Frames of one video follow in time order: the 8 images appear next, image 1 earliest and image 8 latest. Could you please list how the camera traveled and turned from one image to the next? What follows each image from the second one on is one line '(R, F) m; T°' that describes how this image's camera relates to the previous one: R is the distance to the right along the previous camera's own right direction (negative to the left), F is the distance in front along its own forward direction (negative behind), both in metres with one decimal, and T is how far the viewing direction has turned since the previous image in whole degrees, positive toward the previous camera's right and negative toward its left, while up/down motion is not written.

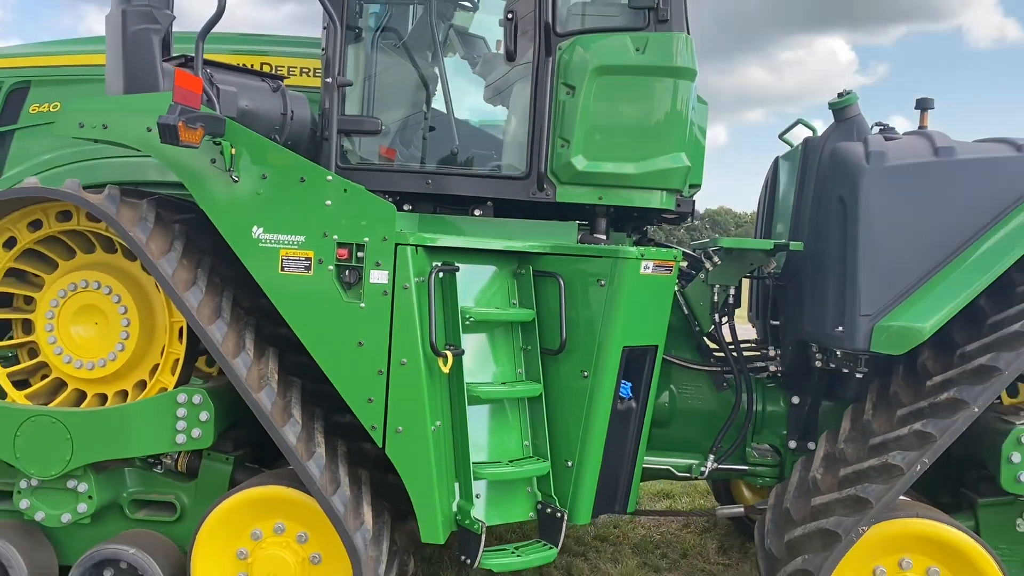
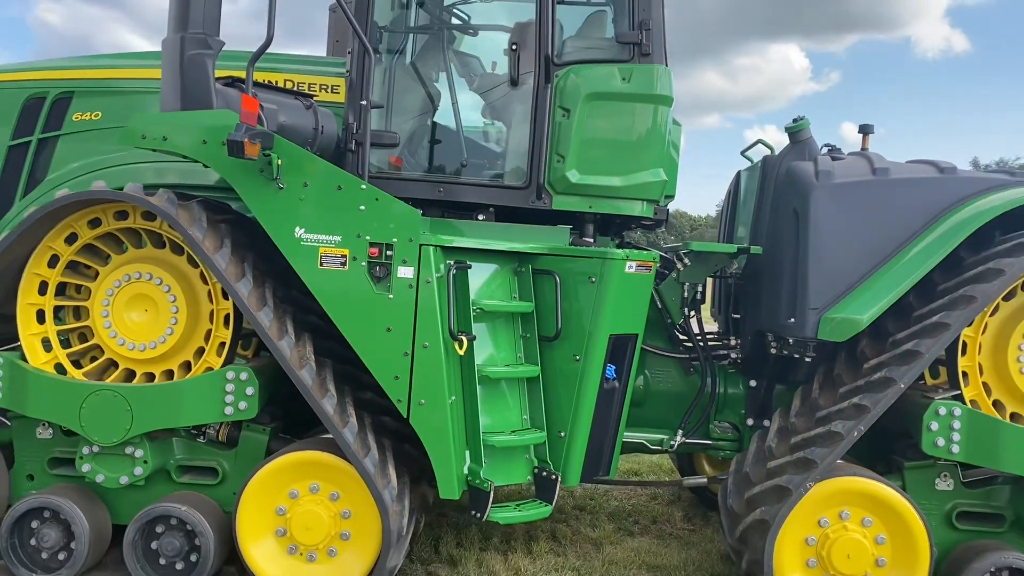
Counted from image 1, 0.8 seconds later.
(-0.1, -0.4) m; +3°
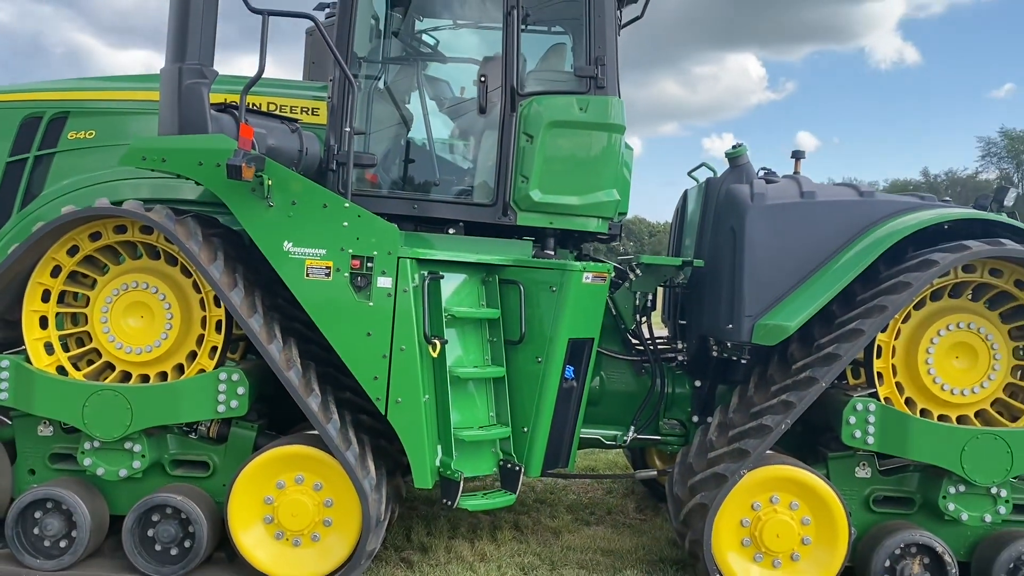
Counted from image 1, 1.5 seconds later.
(0.0, -0.3) m; +2°
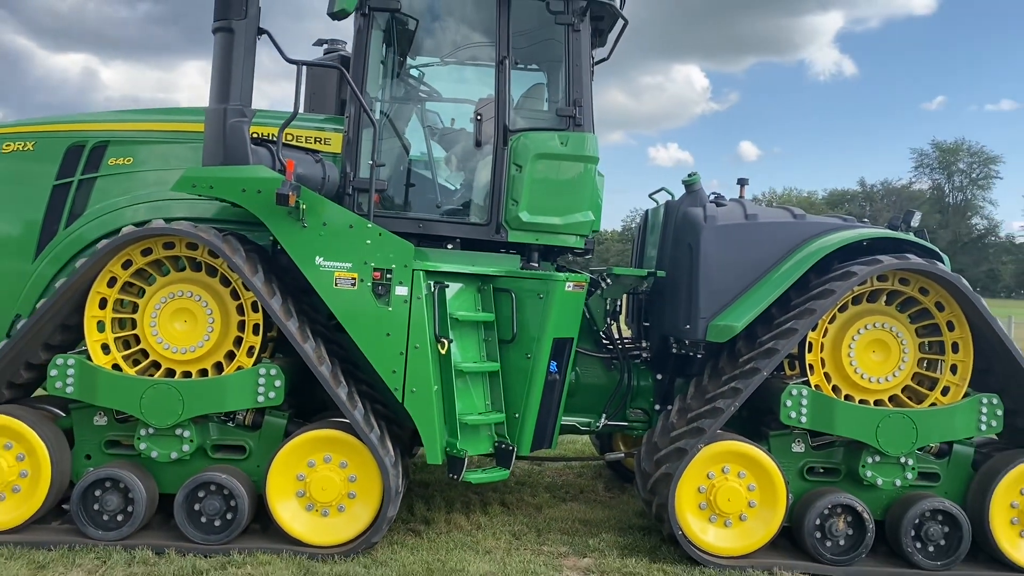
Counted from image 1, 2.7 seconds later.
(-0.2, -0.5) m; +3°
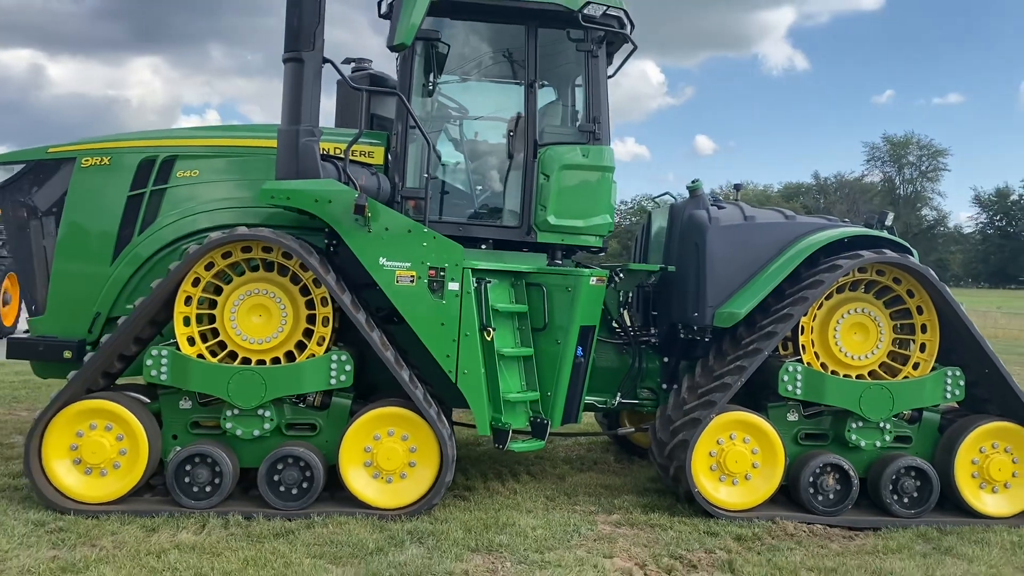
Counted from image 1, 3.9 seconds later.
(-0.3, -0.5) m; +3°
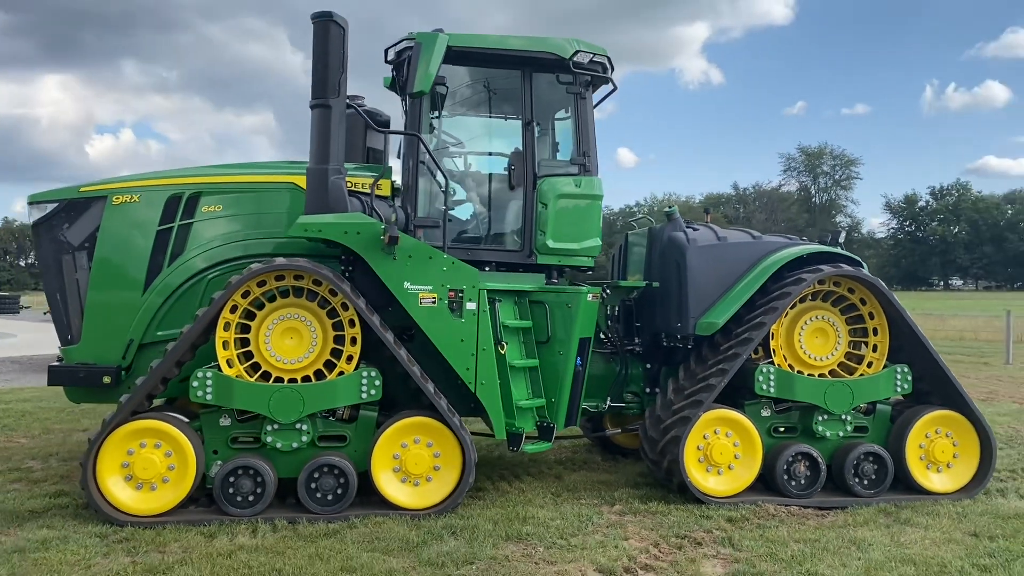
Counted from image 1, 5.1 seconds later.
(-0.4, -0.4) m; +5°
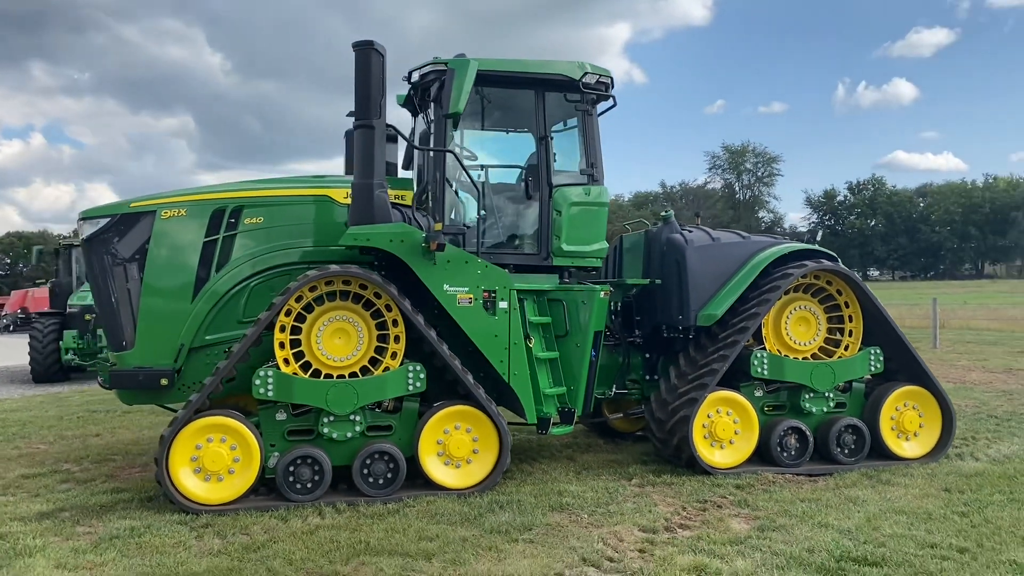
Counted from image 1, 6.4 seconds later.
(-0.5, -0.5) m; +5°
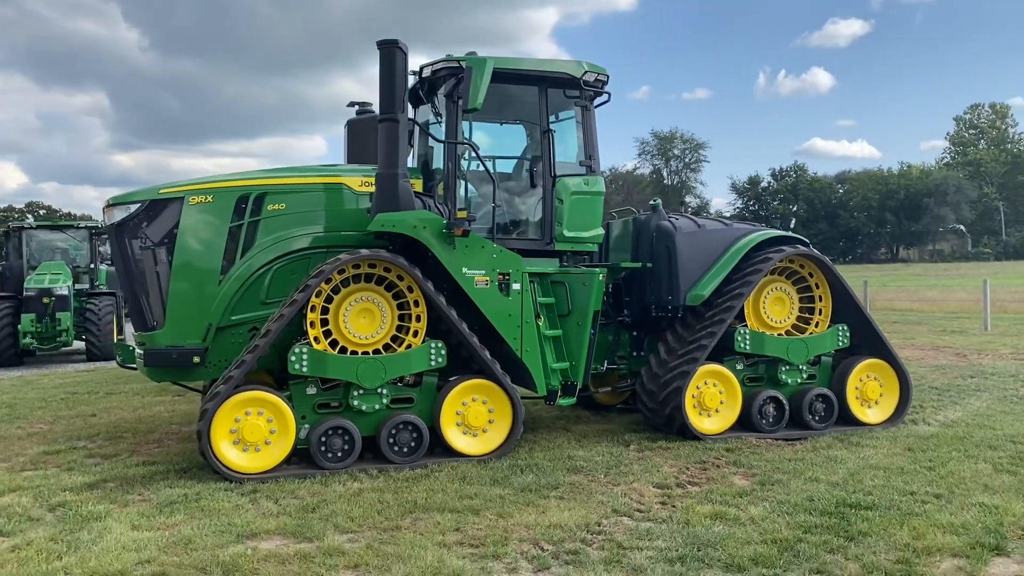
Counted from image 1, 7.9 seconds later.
(-0.5, -0.4) m; +5°
